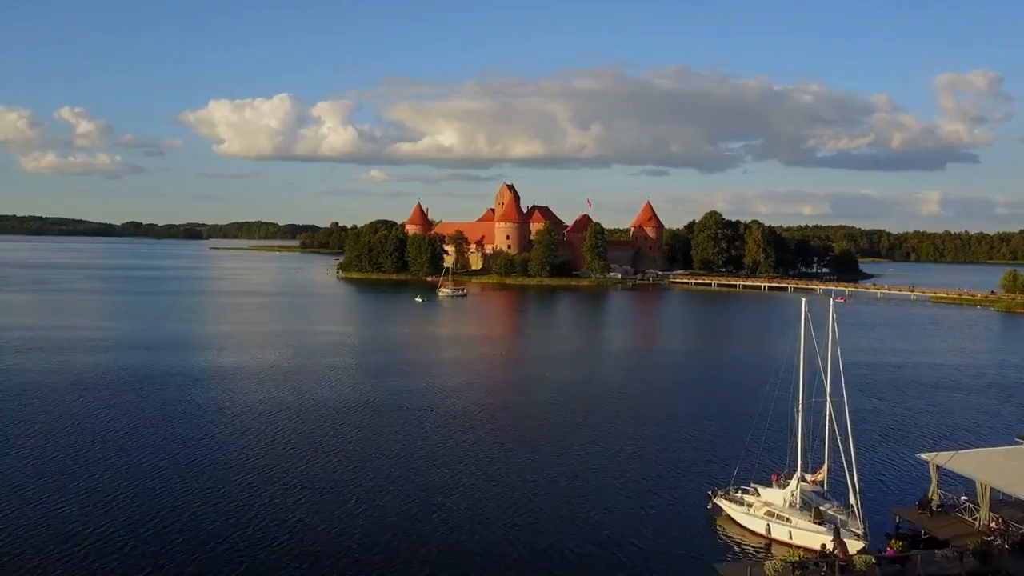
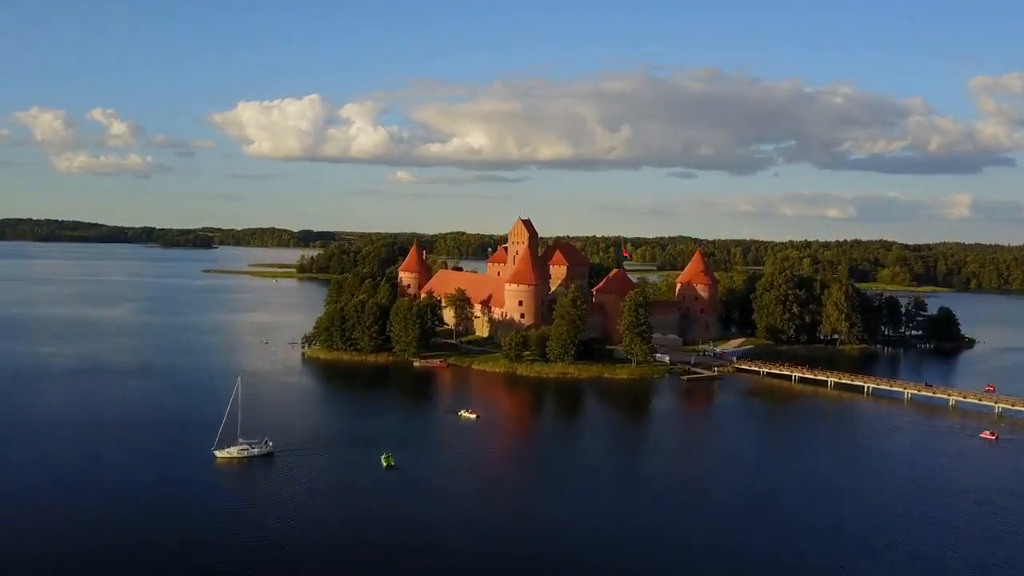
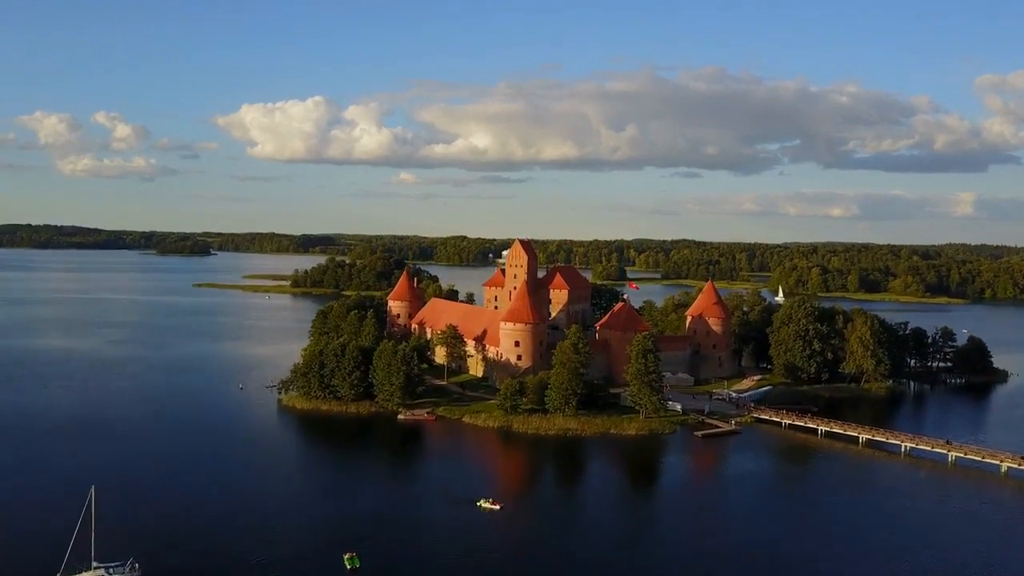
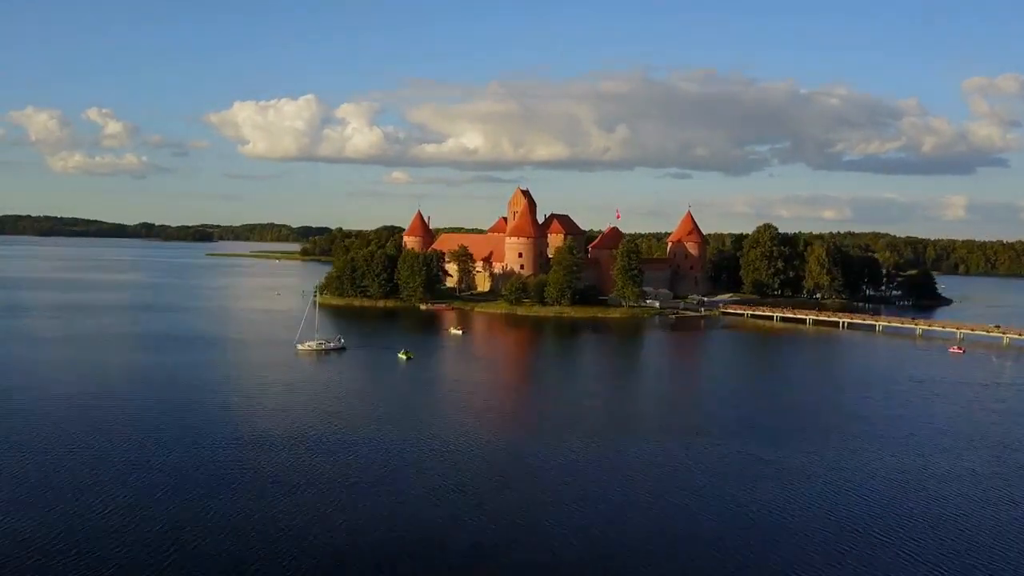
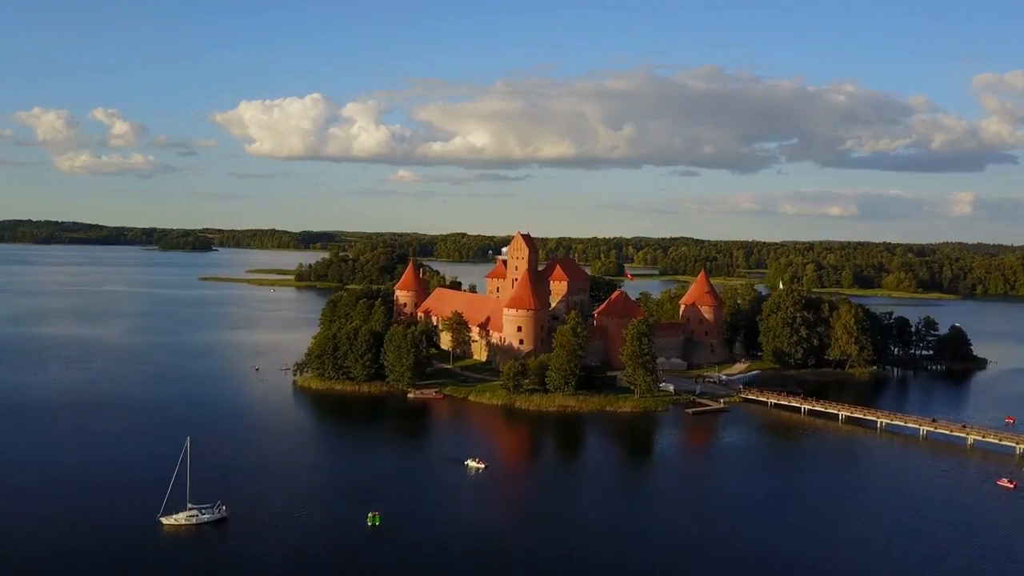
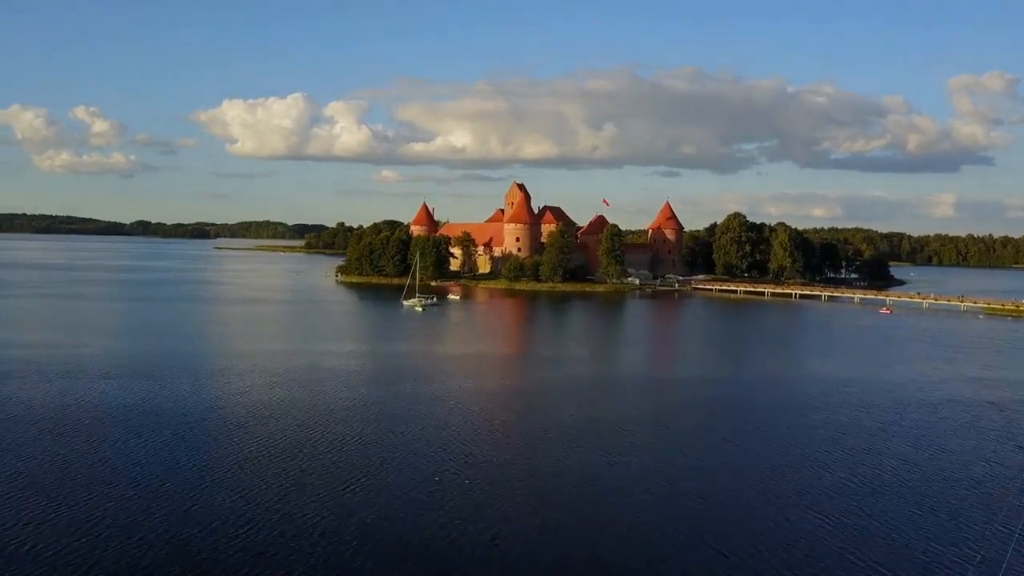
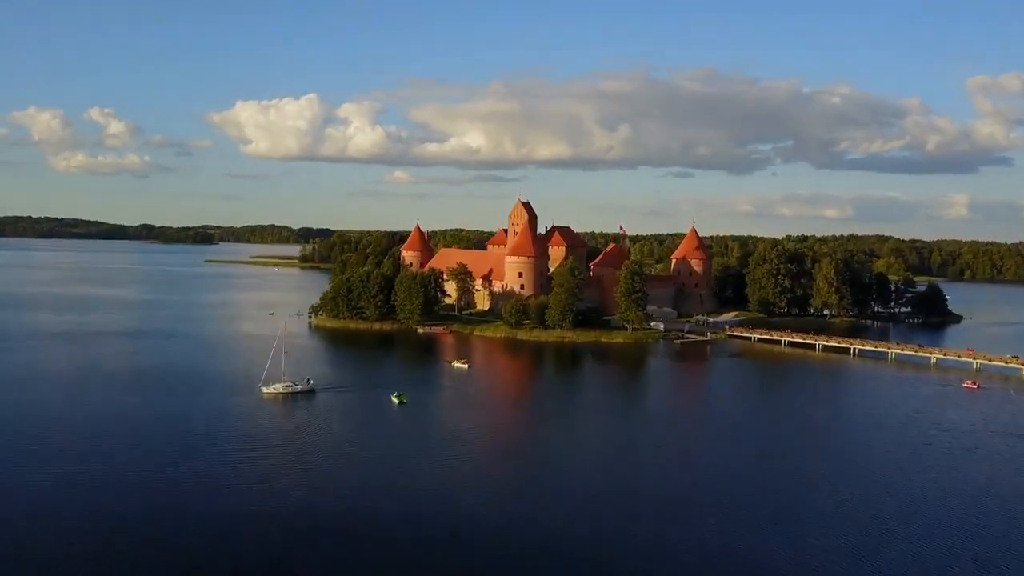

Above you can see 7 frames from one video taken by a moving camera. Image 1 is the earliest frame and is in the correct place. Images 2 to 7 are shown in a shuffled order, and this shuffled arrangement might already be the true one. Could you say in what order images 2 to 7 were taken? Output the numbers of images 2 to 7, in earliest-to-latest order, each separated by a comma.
6, 4, 7, 2, 5, 3
